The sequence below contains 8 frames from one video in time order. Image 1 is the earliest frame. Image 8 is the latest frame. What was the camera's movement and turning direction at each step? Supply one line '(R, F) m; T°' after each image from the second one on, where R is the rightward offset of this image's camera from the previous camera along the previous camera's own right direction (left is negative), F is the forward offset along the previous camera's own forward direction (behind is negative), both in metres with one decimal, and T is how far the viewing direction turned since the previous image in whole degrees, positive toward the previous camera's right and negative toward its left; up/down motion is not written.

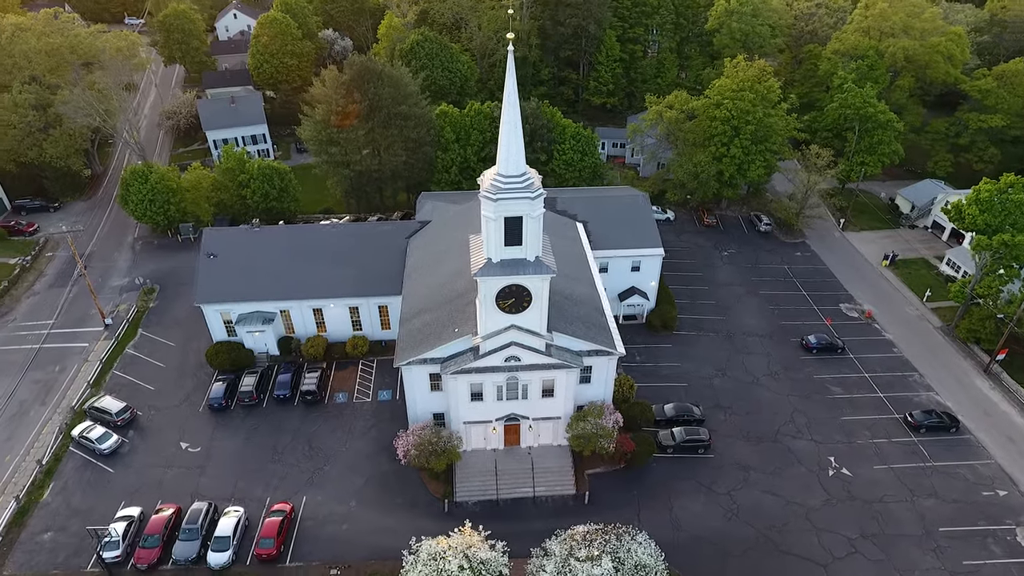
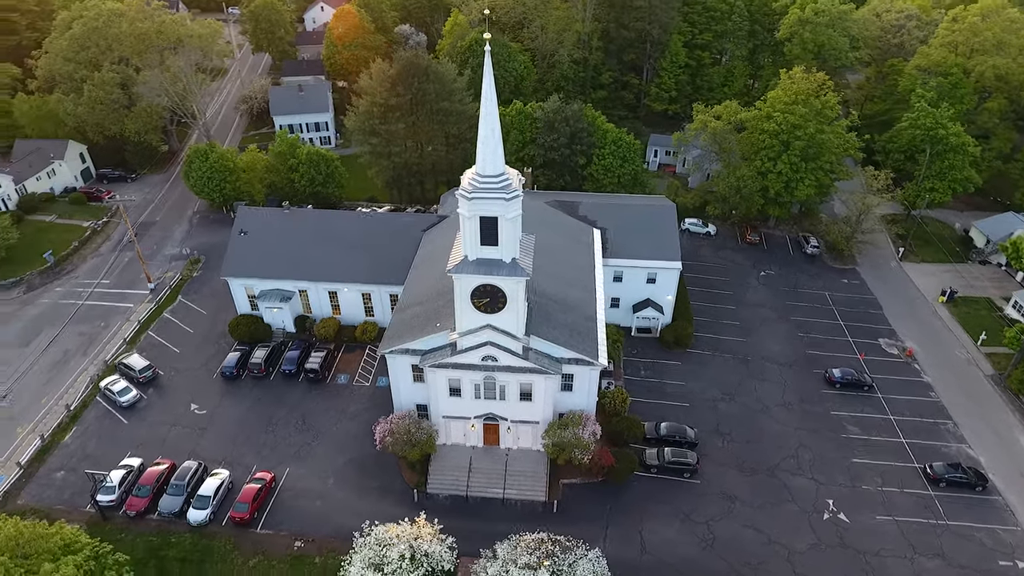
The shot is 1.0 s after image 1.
(+6.0, +0.4) m; -8°
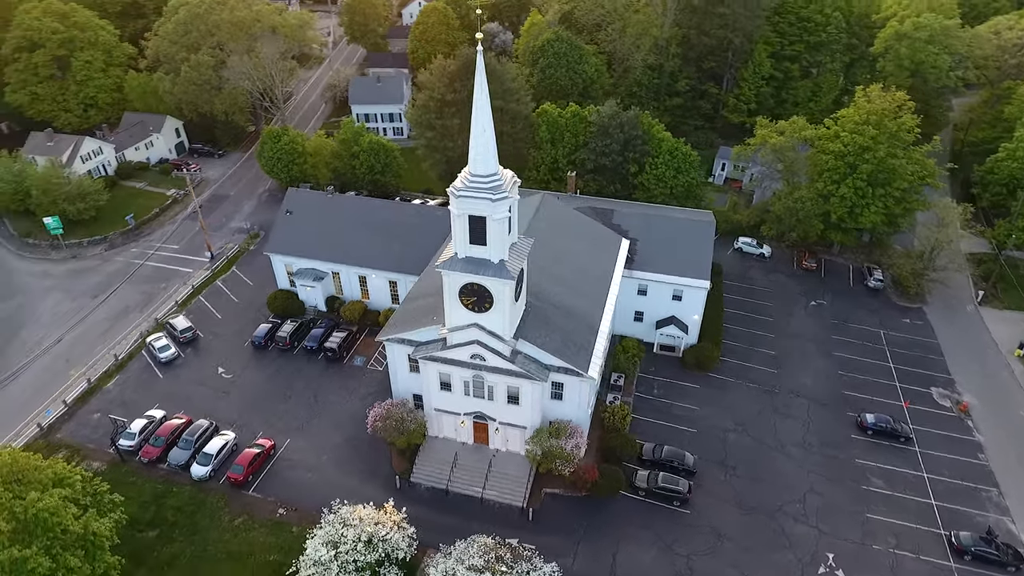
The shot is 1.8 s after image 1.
(+5.9, +0.6) m; -9°
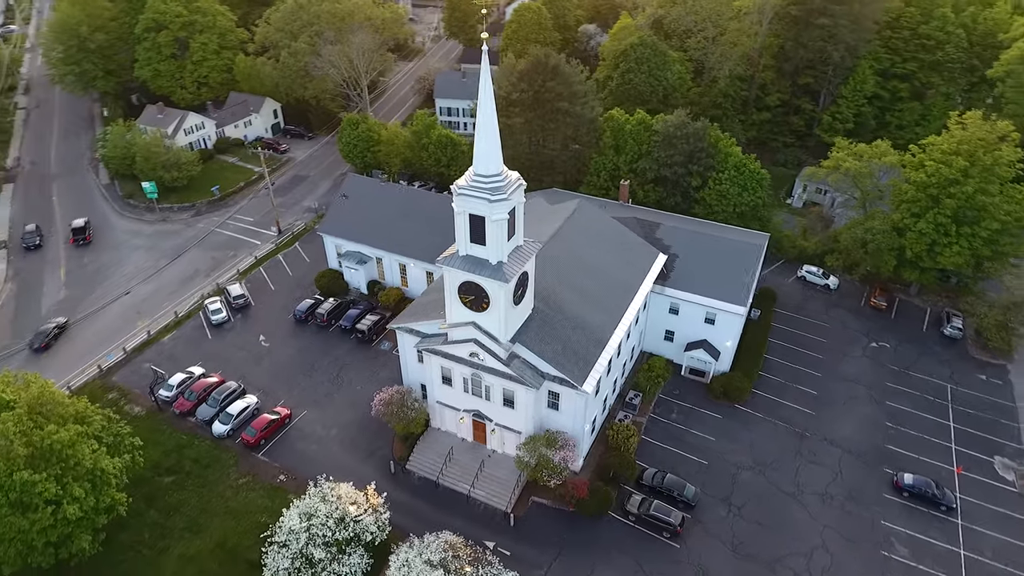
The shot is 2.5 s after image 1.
(+5.7, +0.7) m; -9°
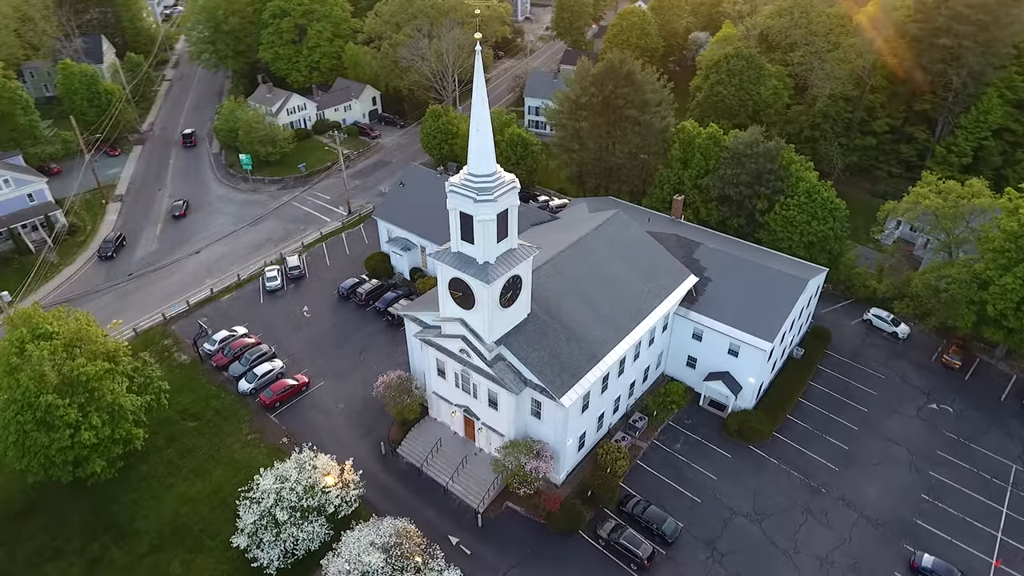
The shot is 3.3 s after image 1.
(+7.1, +0.8) m; -10°
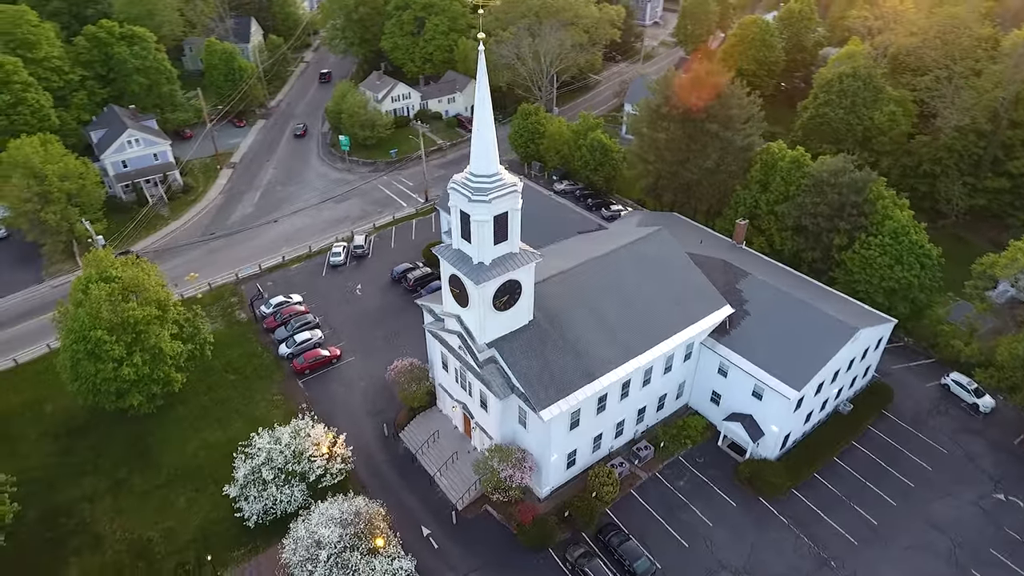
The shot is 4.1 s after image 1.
(+7.1, +1.1) m; -11°
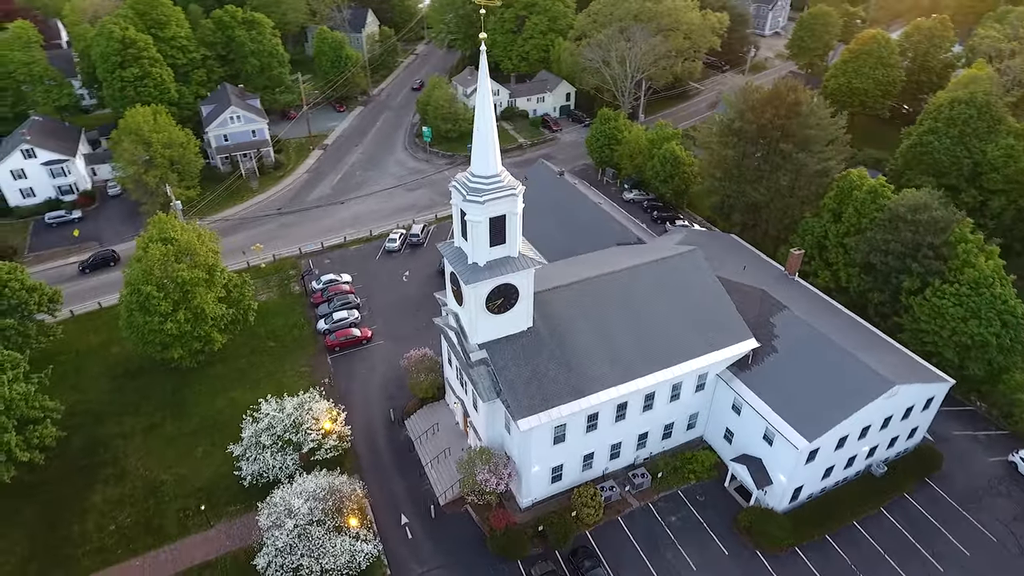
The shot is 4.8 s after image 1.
(+6.3, +1.0) m; -10°
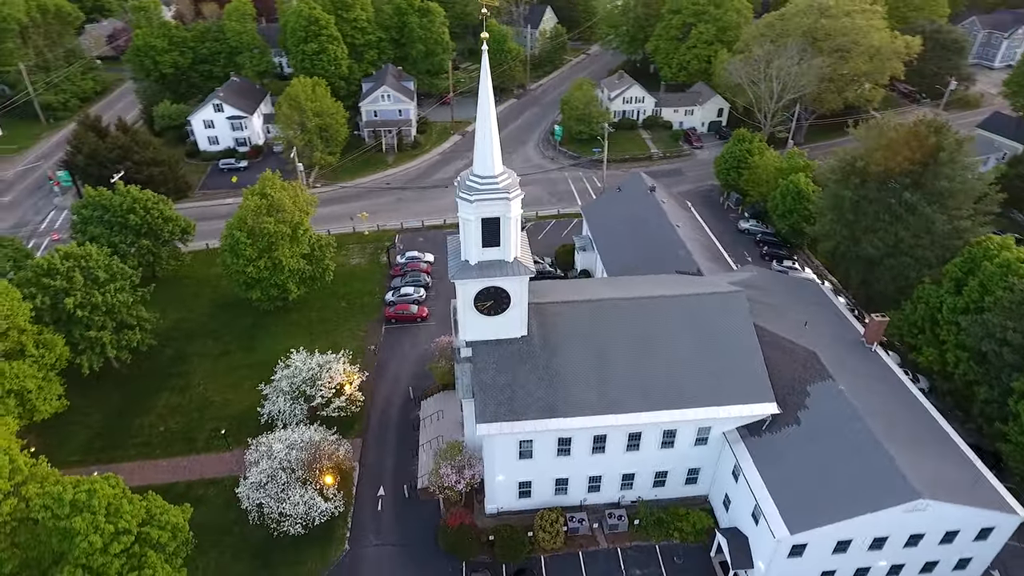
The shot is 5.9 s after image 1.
(+10.1, +2.0) m; -16°
